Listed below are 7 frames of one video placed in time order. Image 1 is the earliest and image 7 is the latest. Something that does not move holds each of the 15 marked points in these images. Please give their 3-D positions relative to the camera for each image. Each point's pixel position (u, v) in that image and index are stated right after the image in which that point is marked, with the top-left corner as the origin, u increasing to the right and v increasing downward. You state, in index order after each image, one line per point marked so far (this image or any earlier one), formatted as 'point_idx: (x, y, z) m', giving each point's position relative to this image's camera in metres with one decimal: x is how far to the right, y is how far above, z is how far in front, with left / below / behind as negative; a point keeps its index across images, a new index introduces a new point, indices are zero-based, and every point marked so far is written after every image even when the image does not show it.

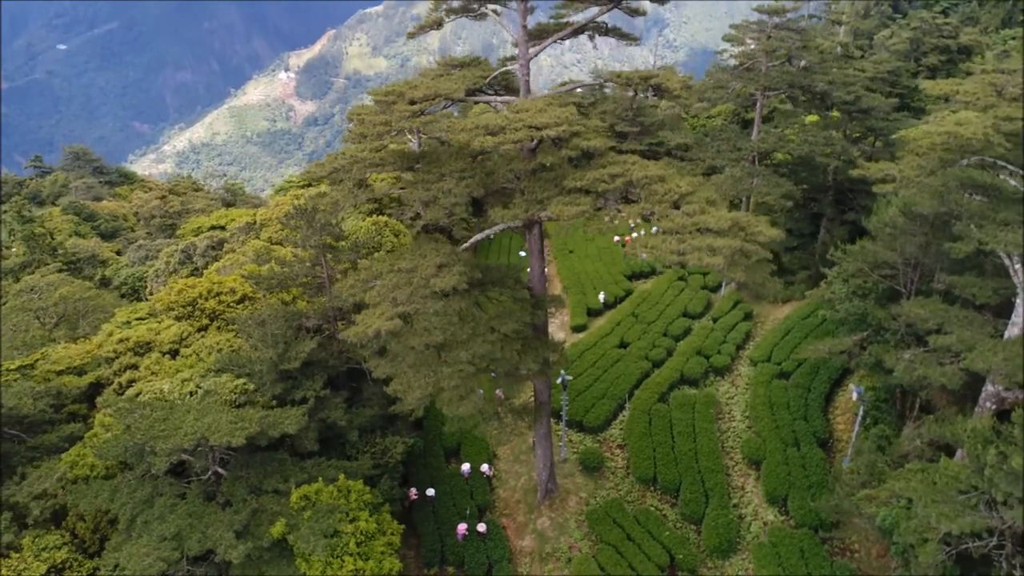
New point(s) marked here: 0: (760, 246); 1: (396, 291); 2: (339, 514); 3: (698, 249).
0: (+3.4, +0.5, +8.8) m
1: (-1.9, 0.0, +10.5) m
2: (-2.9, -3.8, +10.8) m
3: (+2.4, +0.5, +8.6) m
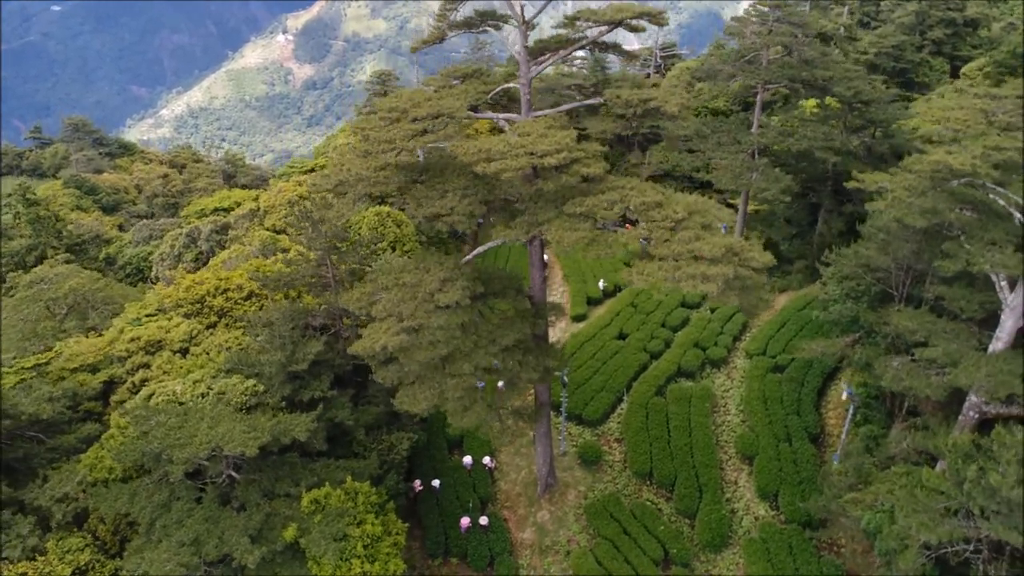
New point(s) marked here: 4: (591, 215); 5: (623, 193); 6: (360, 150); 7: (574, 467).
0: (+3.4, +0.2, +9.1) m
1: (-1.8, -0.3, +10.8) m
2: (-2.9, -4.0, +11.4) m
3: (+2.5, +0.2, +8.9) m
4: (+1.2, +1.1, +9.4) m
5: (+1.6, +1.4, +9.5) m
6: (-2.6, +2.4, +11.3) m
7: (+1.5, -4.4, +16.1) m
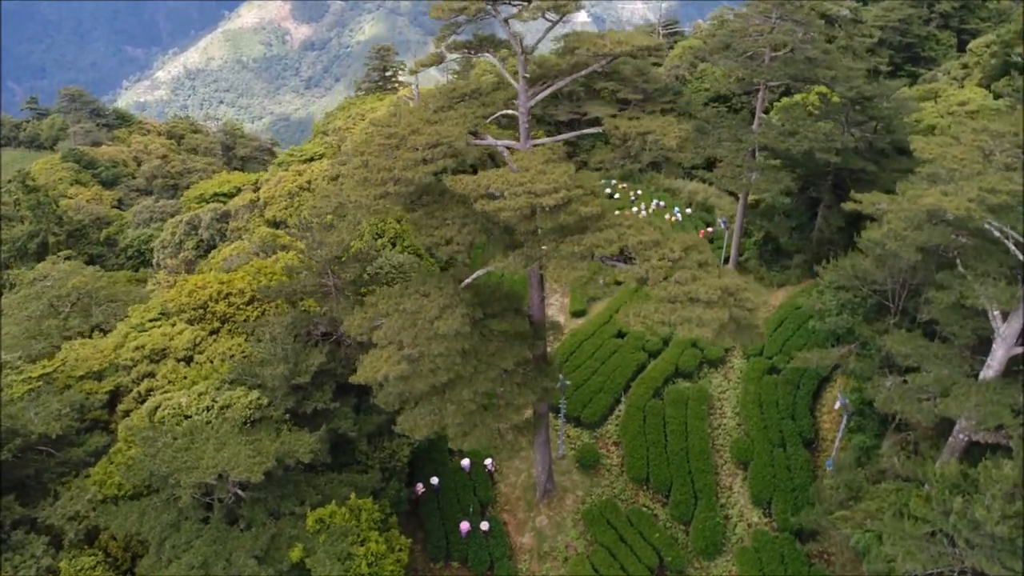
0: (+3.3, -0.4, +9.3) m
1: (-1.9, -0.8, +11.0) m
2: (-2.9, -4.5, +11.7) m
3: (+2.4, -0.4, +9.0) m
4: (+1.1, +0.5, +9.5) m
5: (+1.6, +0.8, +9.6) m
6: (-2.6, +1.9, +11.3) m
7: (+1.5, -4.6, +16.5) m
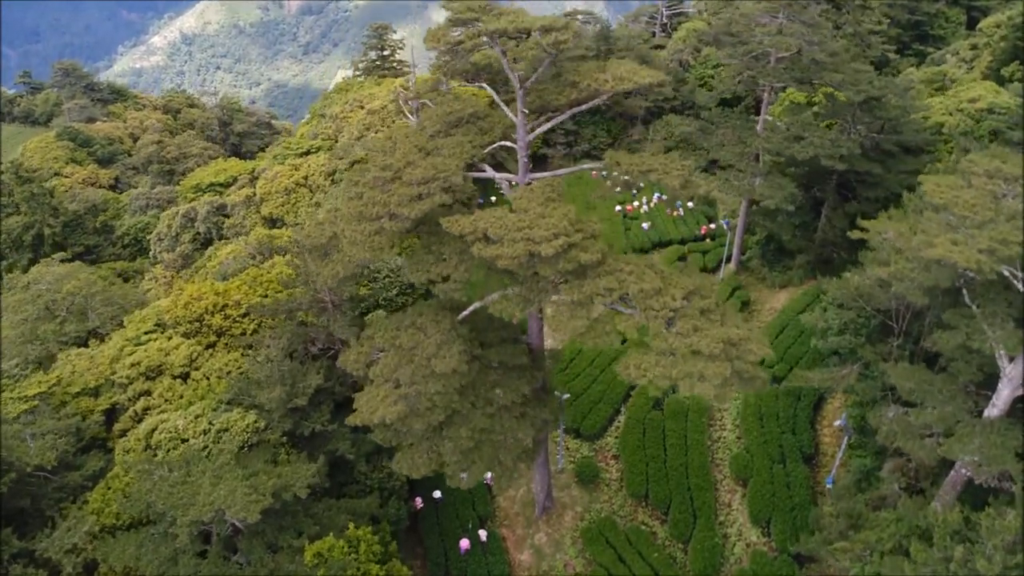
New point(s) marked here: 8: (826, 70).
0: (+3.3, -1.1, +9.1) m
1: (-1.9, -1.4, +10.8) m
2: (-2.9, -5.1, +11.7) m
3: (+2.4, -1.1, +8.8) m
4: (+1.1, -0.2, +9.3) m
5: (+1.6, +0.1, +9.4) m
6: (-2.7, +1.3, +11.0) m
7: (+1.5, -5.0, +16.5) m
8: (+9.6, +6.7, +19.8) m
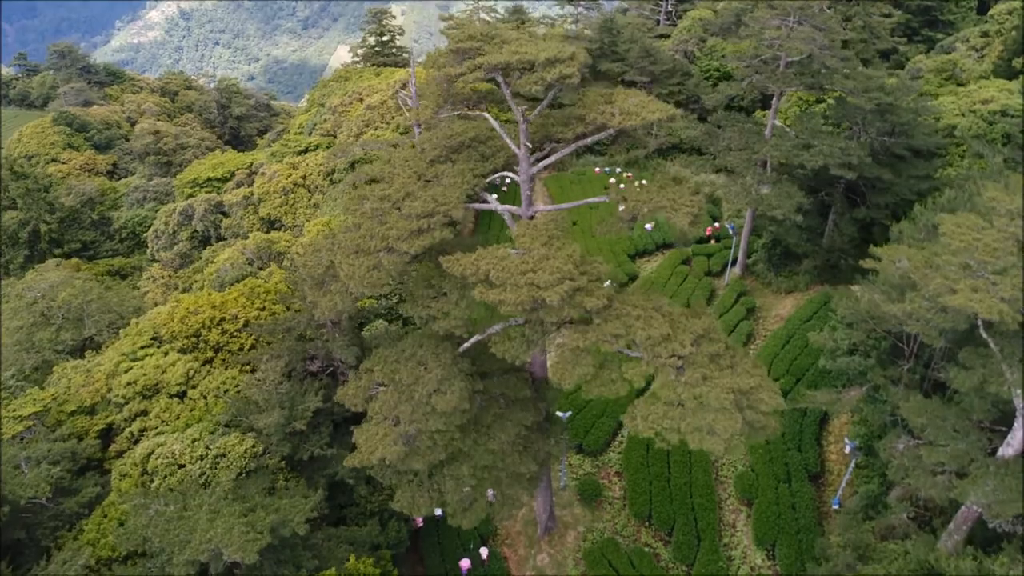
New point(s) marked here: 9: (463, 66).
0: (+3.4, -1.7, +8.8) m
1: (-1.9, -2.0, +10.5) m
2: (-2.9, -5.6, +11.5) m
3: (+2.4, -1.8, +8.5) m
4: (+1.1, -0.8, +9.0) m
5: (+1.6, -0.5, +9.0) m
6: (-2.6, +0.7, +10.7) m
7: (+1.5, -5.4, +16.3) m
8: (+9.6, +6.3, +19.2) m
9: (-0.7, +3.3, +9.8) m
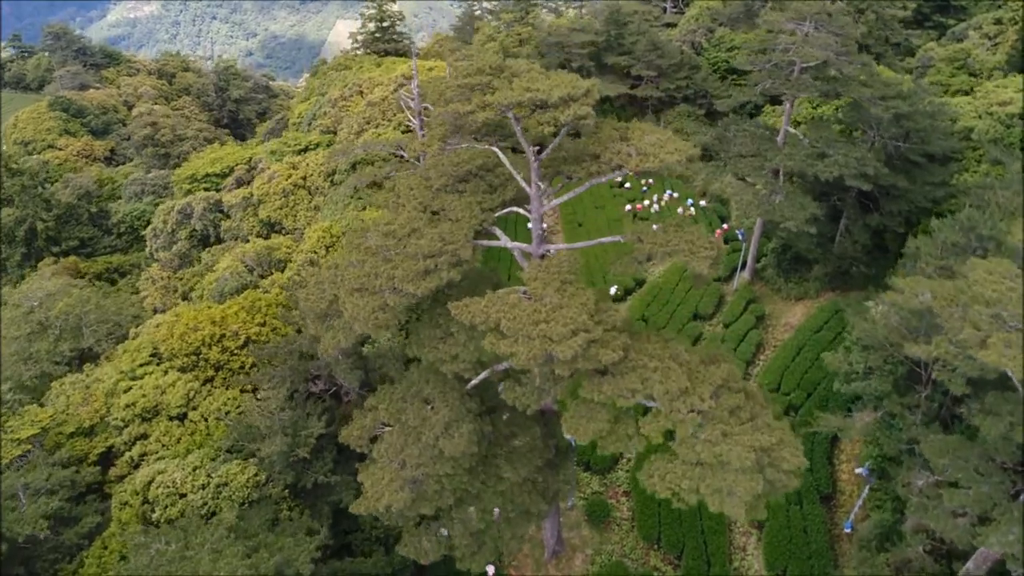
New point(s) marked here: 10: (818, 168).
0: (+3.5, -2.4, +8.4) m
1: (-1.7, -2.6, +10.2) m
2: (-2.7, -6.2, +11.3) m
3: (+2.6, -2.5, +8.2) m
4: (+1.3, -1.5, +8.6) m
5: (+1.8, -1.2, +8.7) m
6: (-2.5, +0.1, +10.3) m
7: (+1.7, -5.9, +16.1) m
8: (+9.8, +6.0, +18.6) m
9: (-0.6, +2.7, +9.3) m
10: (+8.6, +3.4, +18.3) m
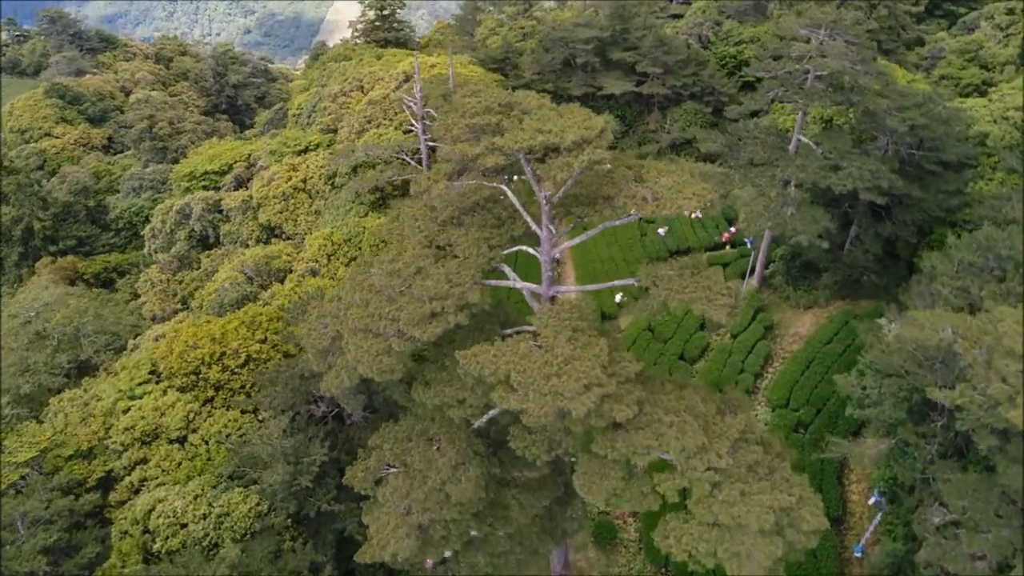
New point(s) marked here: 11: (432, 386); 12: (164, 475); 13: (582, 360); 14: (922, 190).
0: (+3.6, -3.0, +8.1) m
1: (-1.6, -3.2, +10.0) m
2: (-2.6, -6.8, +11.2) m
3: (+2.7, -3.2, +7.9) m
4: (+1.4, -2.2, +8.3) m
5: (+1.9, -1.8, +8.3) m
6: (-2.3, -0.5, +9.9) m
7: (+1.8, -6.3, +15.9) m
8: (+9.9, +5.6, +18.1) m
9: (-0.4, +2.0, +8.9) m
10: (+8.8, +3.0, +17.9) m
11: (-1.2, -1.5, +9.9) m
12: (-7.7, -4.1, +14.4) m
13: (+0.9, -0.9, +8.4) m
14: (+12.0, +2.8, +19.0) m
